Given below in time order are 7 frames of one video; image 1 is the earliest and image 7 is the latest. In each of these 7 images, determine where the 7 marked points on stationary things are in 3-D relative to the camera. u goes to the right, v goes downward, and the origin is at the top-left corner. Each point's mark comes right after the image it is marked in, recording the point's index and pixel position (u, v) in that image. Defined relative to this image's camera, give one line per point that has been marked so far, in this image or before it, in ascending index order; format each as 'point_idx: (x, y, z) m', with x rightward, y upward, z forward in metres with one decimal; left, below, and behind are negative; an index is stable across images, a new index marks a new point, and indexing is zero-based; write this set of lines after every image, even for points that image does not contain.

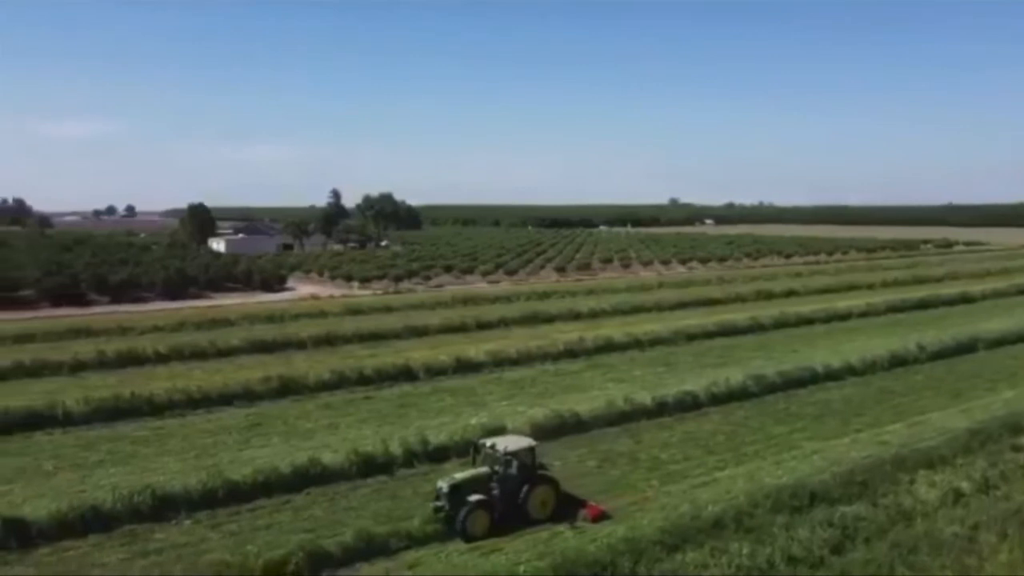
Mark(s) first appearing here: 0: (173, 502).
0: (-6.0, -3.8, +14.6) m
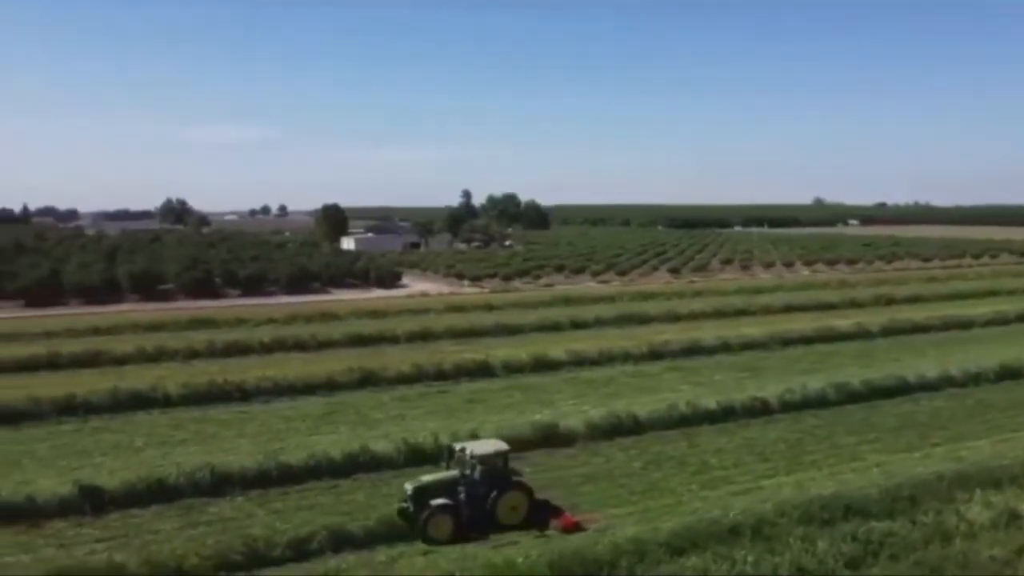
0: (-5.4, -3.7, +15.9) m
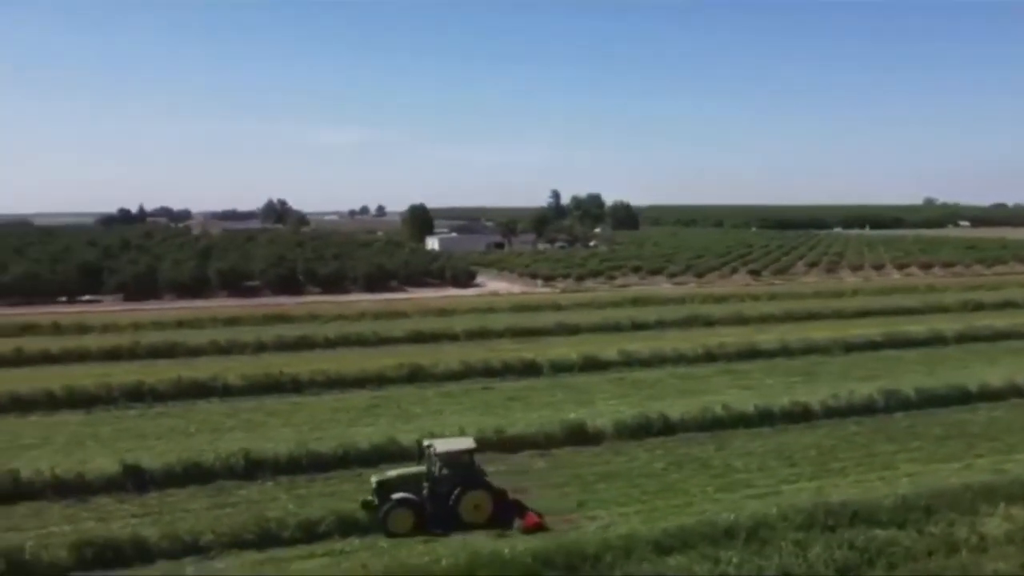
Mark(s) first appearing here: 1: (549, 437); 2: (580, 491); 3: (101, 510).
0: (-5.1, -3.6, +16.8) m
1: (+0.9, -3.4, +19.0) m
2: (+1.3, -3.9, +16.0) m
3: (-7.3, -4.0, +14.8) m
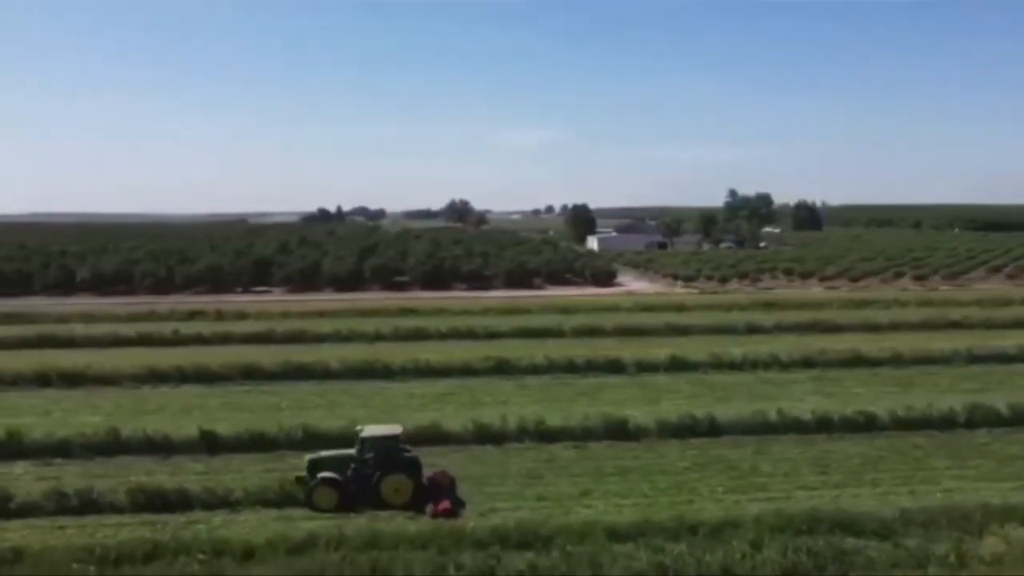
0: (-4.4, -3.4, +18.9) m
1: (+1.8, -3.4, +19.8) m
2: (+1.6, -3.9, +16.7) m
3: (-7.1, -3.8, +17.5) m
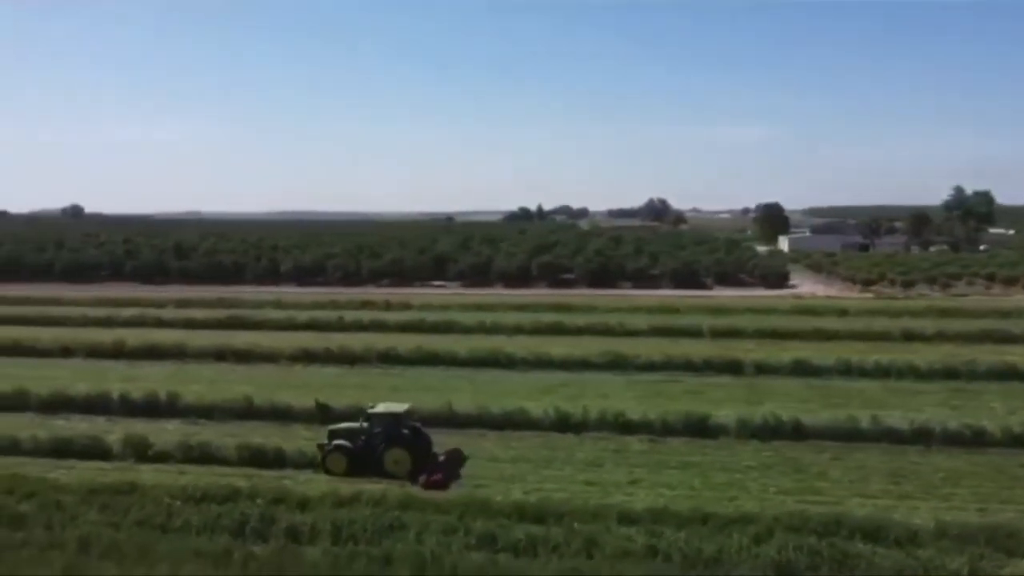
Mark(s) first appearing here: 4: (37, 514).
0: (-2.5, -3.2, +20.9) m
1: (+3.8, -3.4, +20.2) m
2: (+2.8, -3.9, +17.3) m
3: (-5.4, -3.5, +20.2) m
4: (-7.7, -3.7, +13.4) m
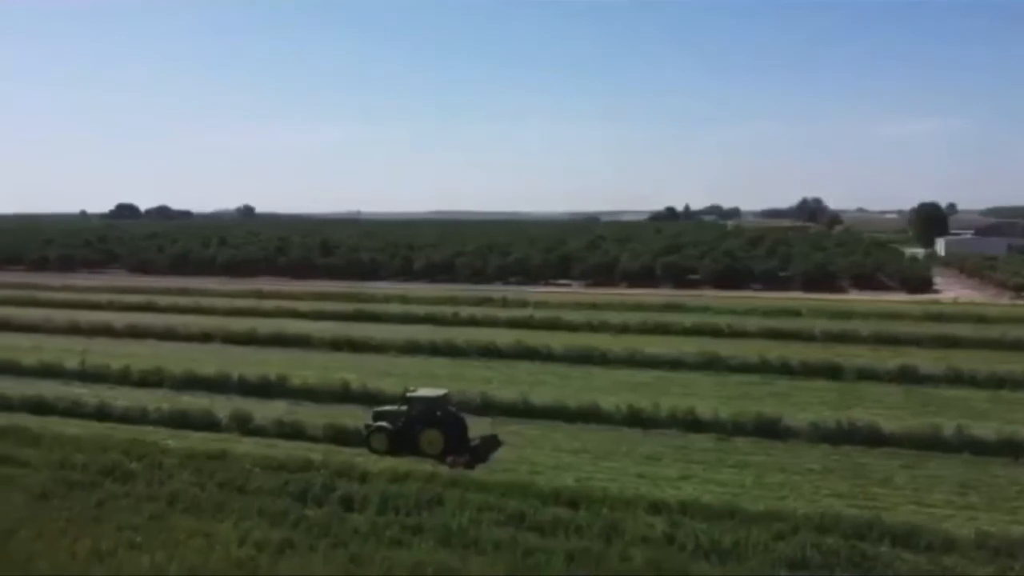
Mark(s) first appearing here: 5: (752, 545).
0: (-0.5, -3.1, +22.1) m
1: (+5.5, -3.4, +20.3) m
2: (+4.0, -3.9, +17.6) m
3: (-3.6, -3.4, +21.9) m
4: (-7.0, -3.5, +15.6) m
5: (+3.7, -3.9, +12.6) m
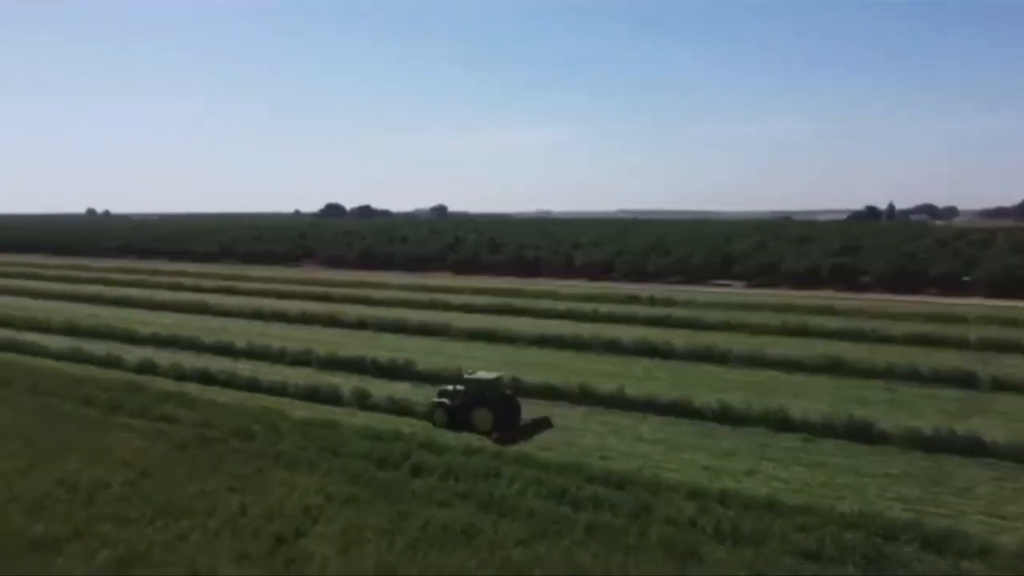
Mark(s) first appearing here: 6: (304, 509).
0: (+2.2, -3.0, +23.2) m
1: (+7.7, -3.4, +20.0) m
2: (+5.6, -3.8, +17.8) m
3: (-0.8, -3.2, +23.7) m
4: (-5.6, -3.2, +18.4) m
5: (+4.1, -3.9, +13.0) m
6: (-3.5, -3.7, +13.8) m
